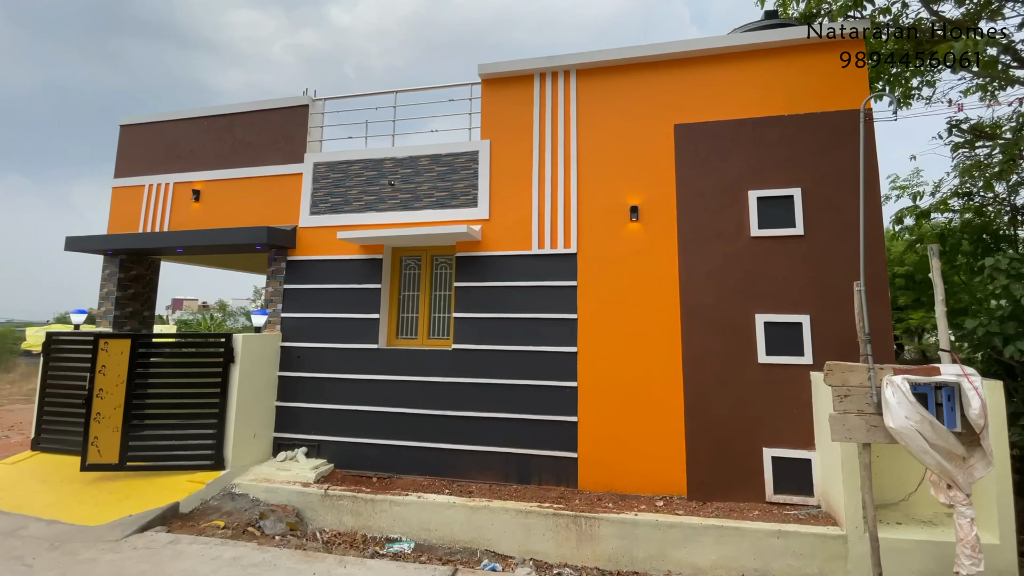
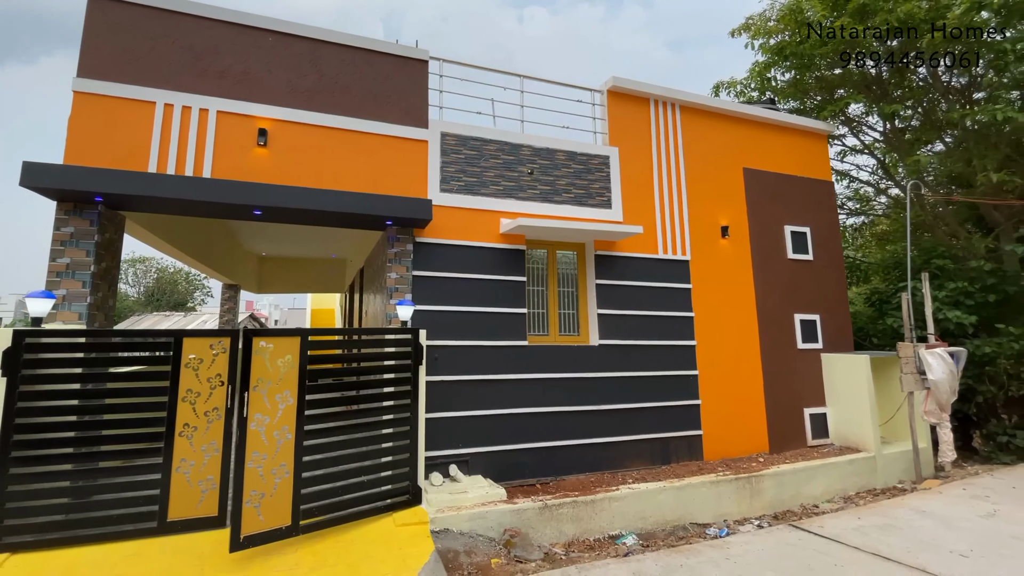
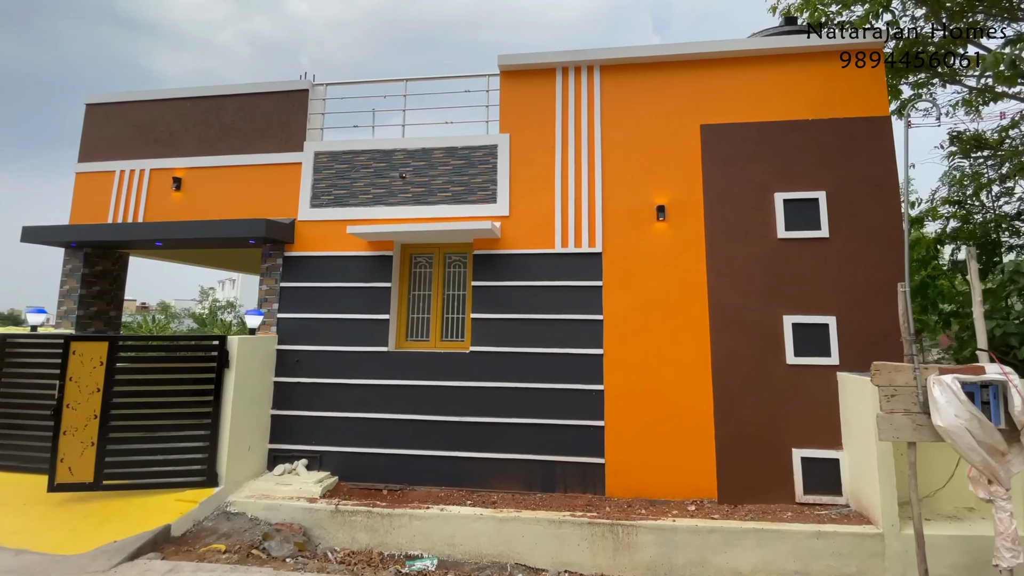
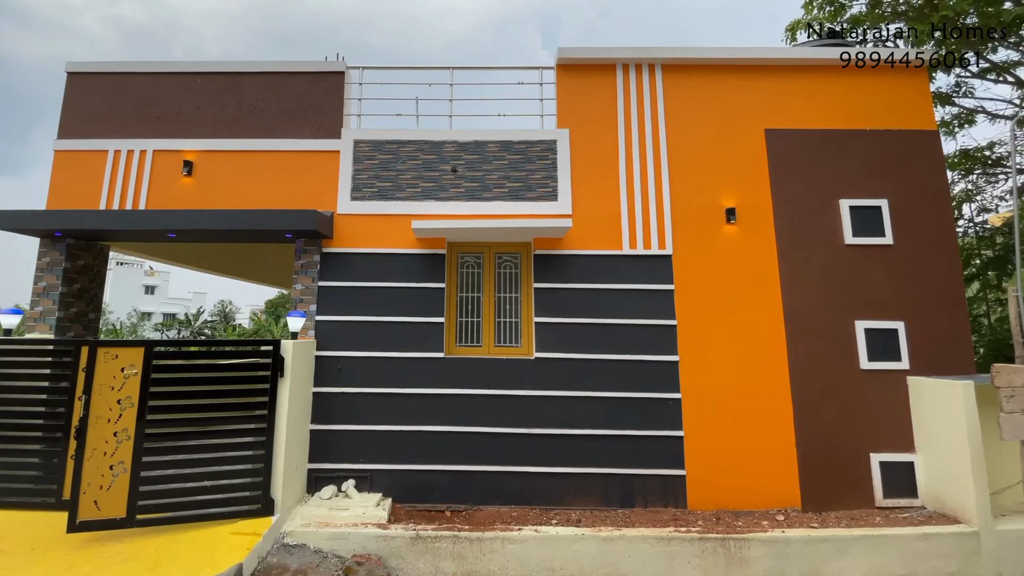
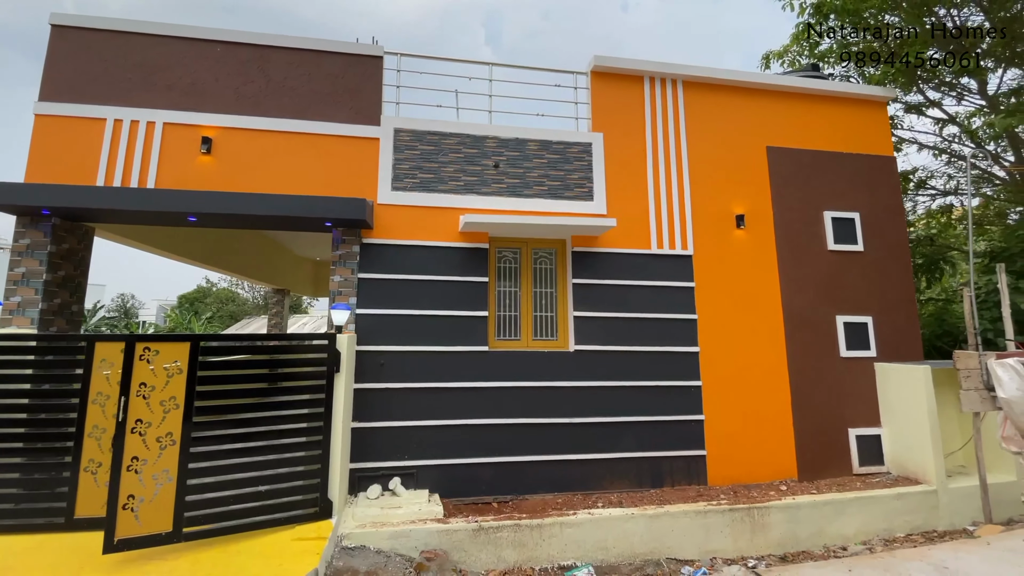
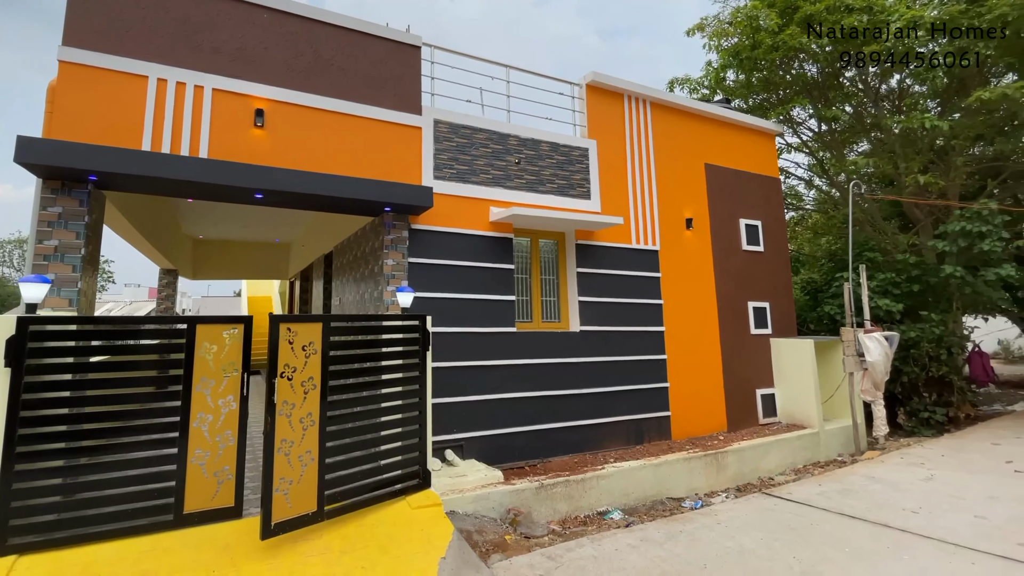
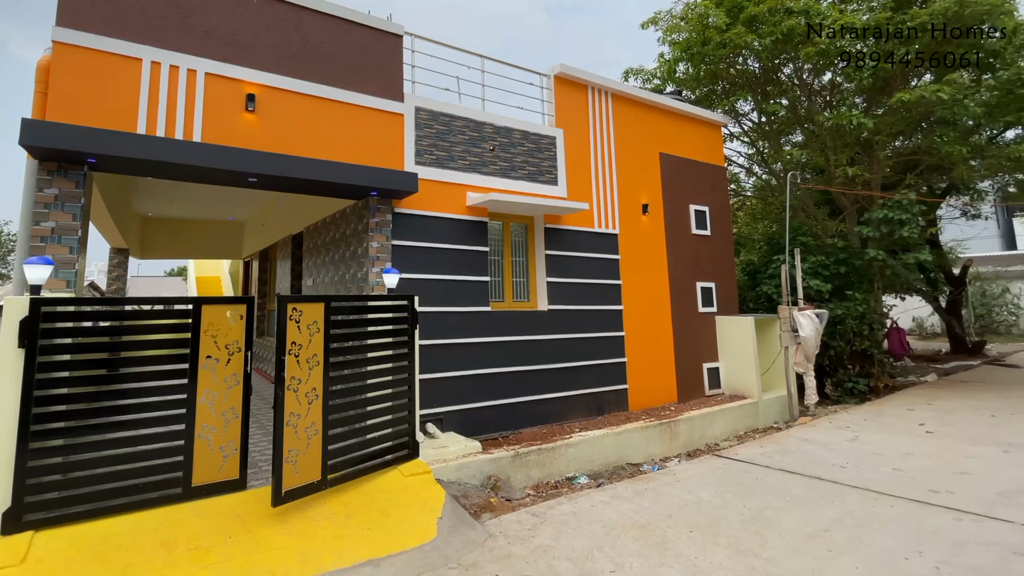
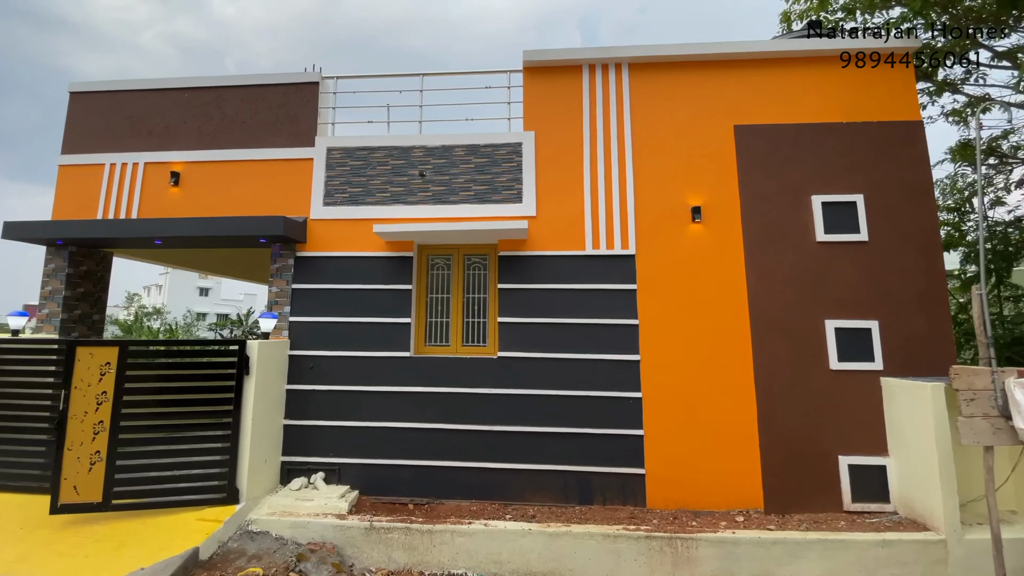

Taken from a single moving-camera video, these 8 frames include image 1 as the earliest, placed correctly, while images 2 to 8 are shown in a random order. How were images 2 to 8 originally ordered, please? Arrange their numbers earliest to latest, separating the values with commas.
3, 8, 4, 5, 2, 6, 7
